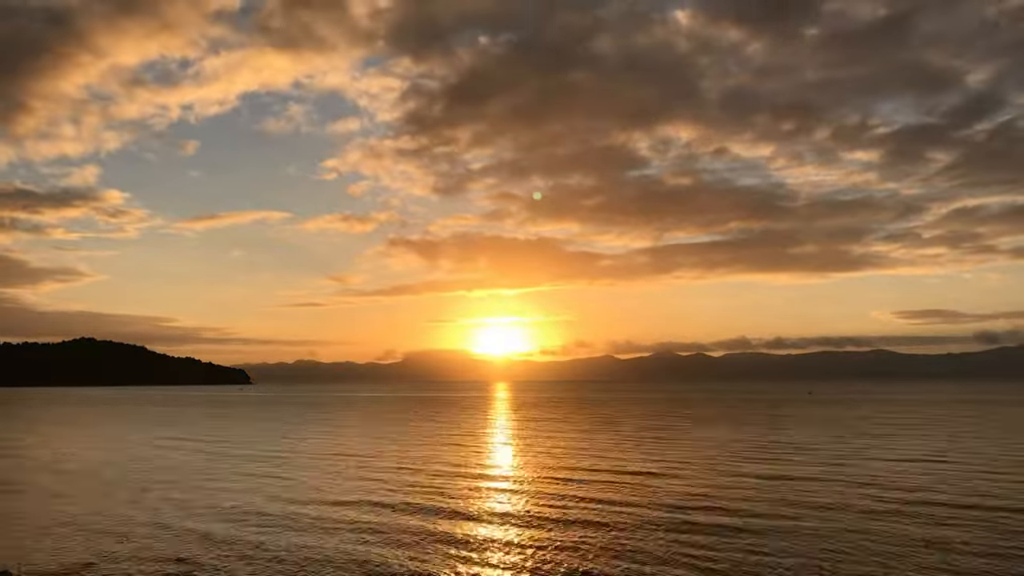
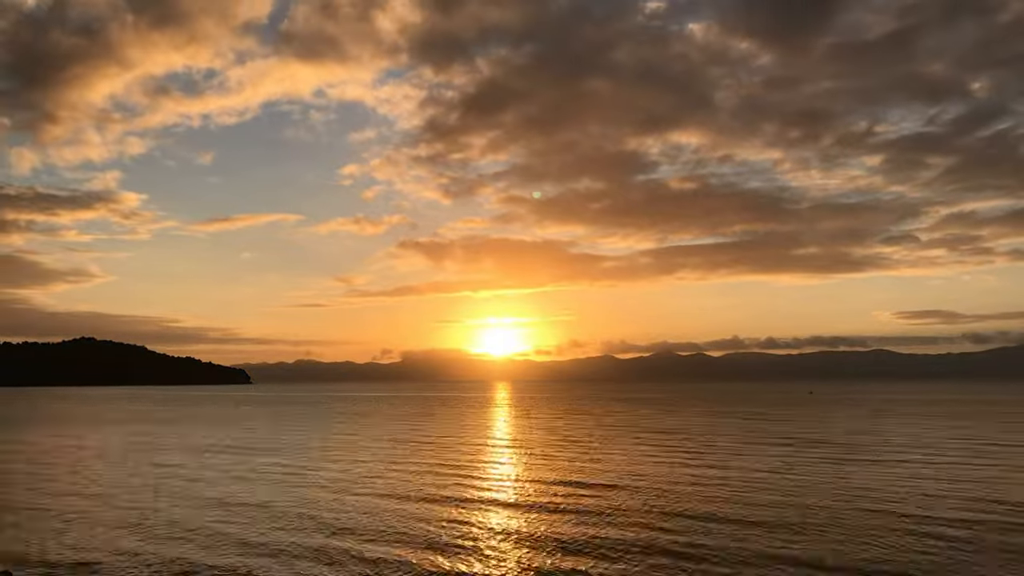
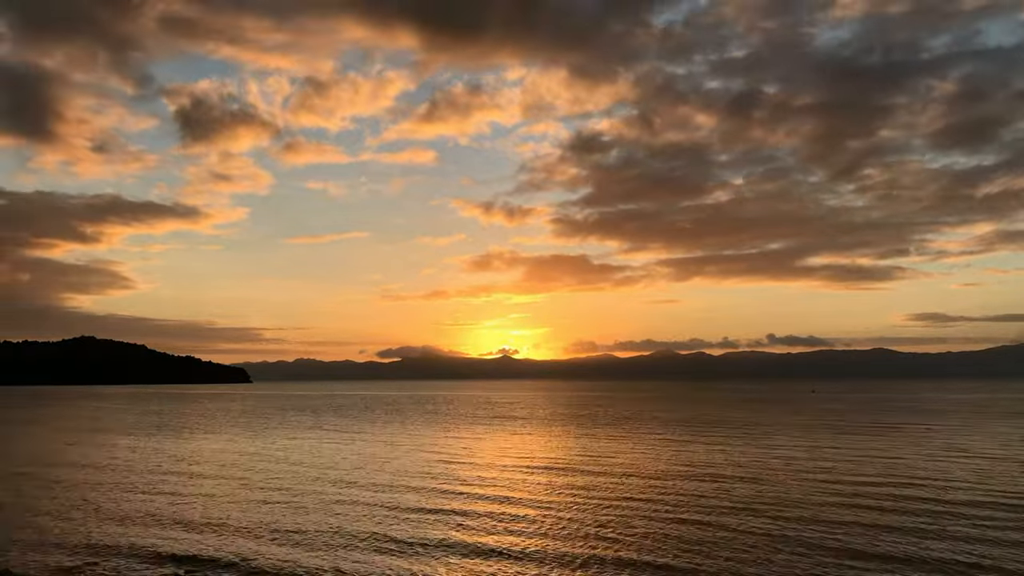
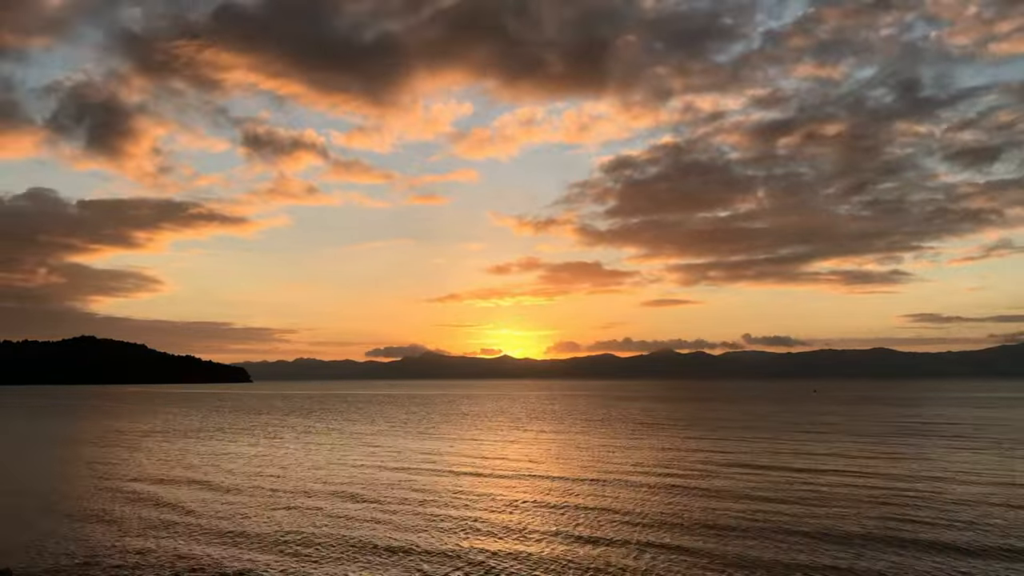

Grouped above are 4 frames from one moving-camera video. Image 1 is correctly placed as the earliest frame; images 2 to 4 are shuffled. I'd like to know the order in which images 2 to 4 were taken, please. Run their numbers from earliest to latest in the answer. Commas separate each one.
2, 3, 4
